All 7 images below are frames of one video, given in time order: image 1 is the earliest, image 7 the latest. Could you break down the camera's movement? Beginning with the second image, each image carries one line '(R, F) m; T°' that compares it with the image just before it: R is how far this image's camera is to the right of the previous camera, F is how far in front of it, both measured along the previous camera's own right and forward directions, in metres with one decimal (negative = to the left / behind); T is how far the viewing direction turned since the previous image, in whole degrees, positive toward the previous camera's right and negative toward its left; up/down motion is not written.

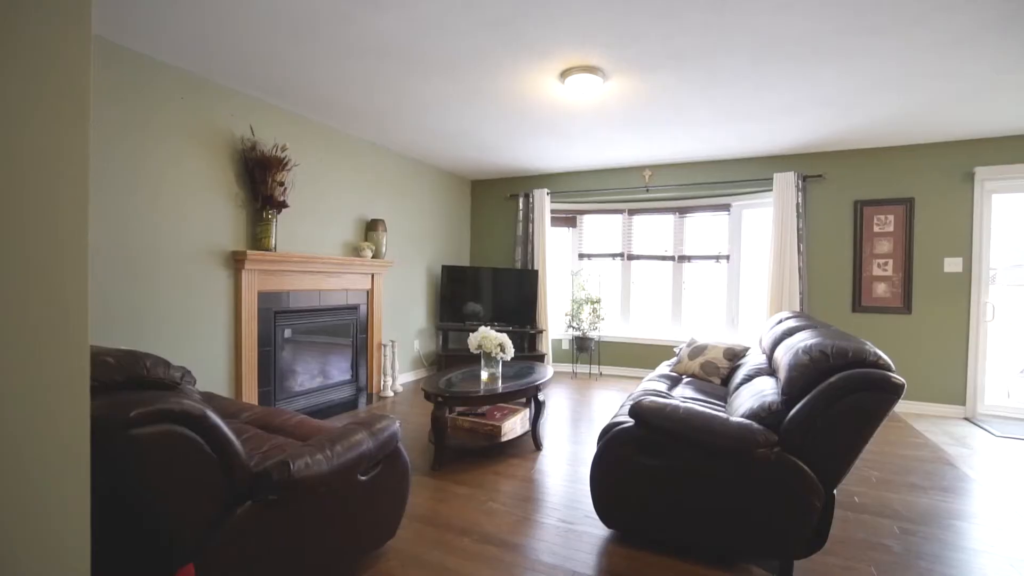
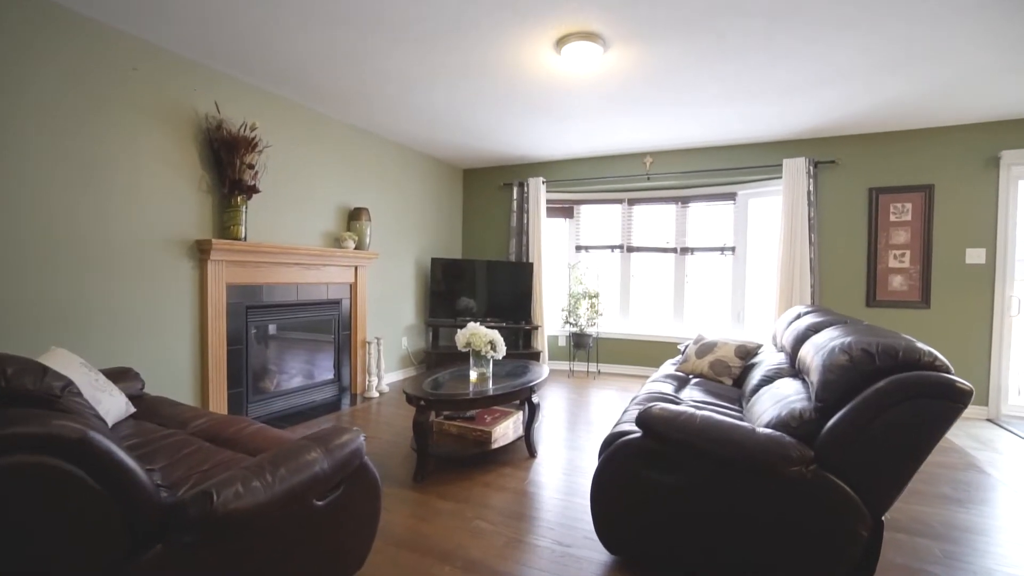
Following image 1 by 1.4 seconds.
(0.0, +0.3) m; 0°
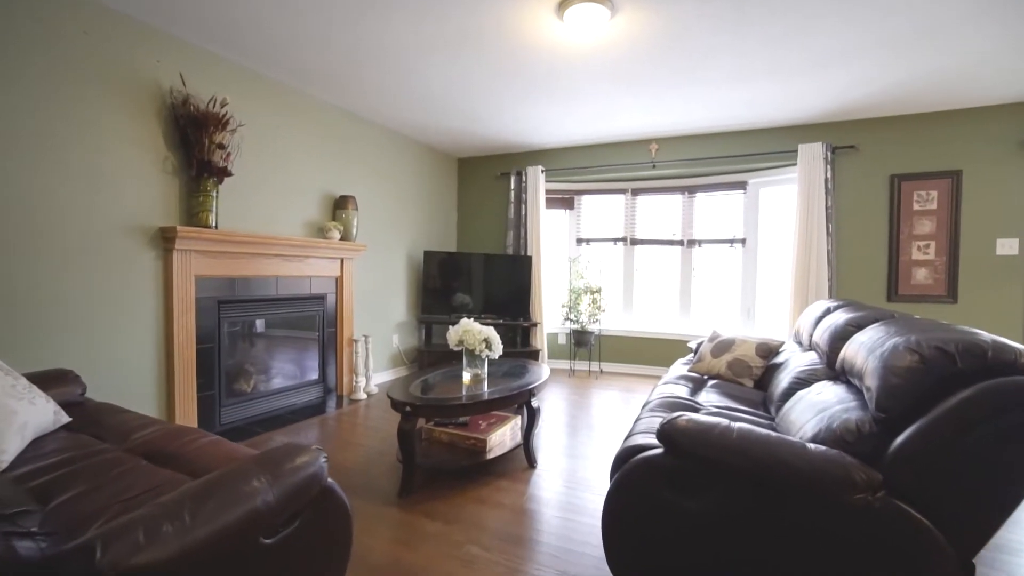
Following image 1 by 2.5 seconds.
(0.0, +0.3) m; 0°
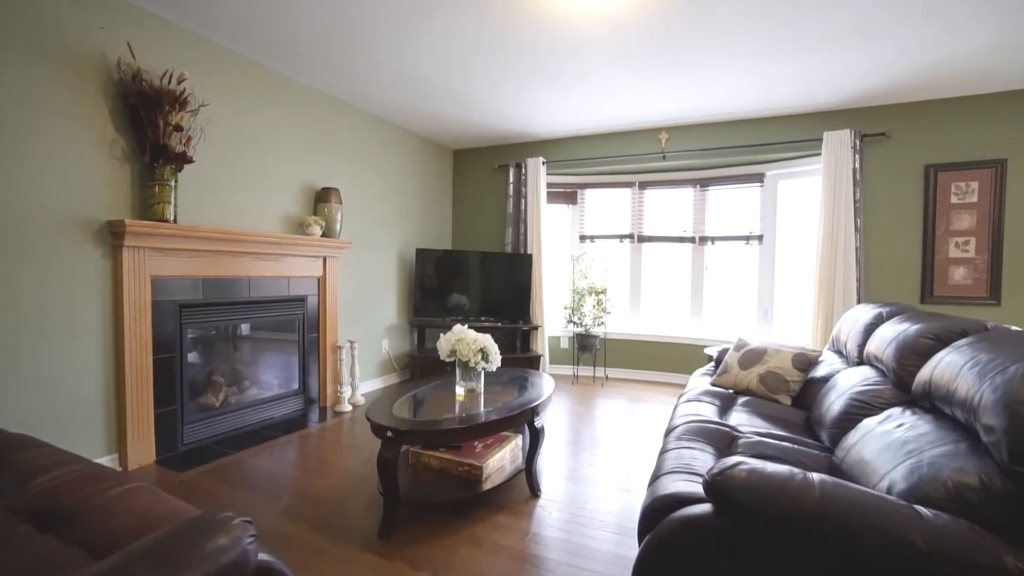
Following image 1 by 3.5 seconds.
(0.0, +0.3) m; 0°
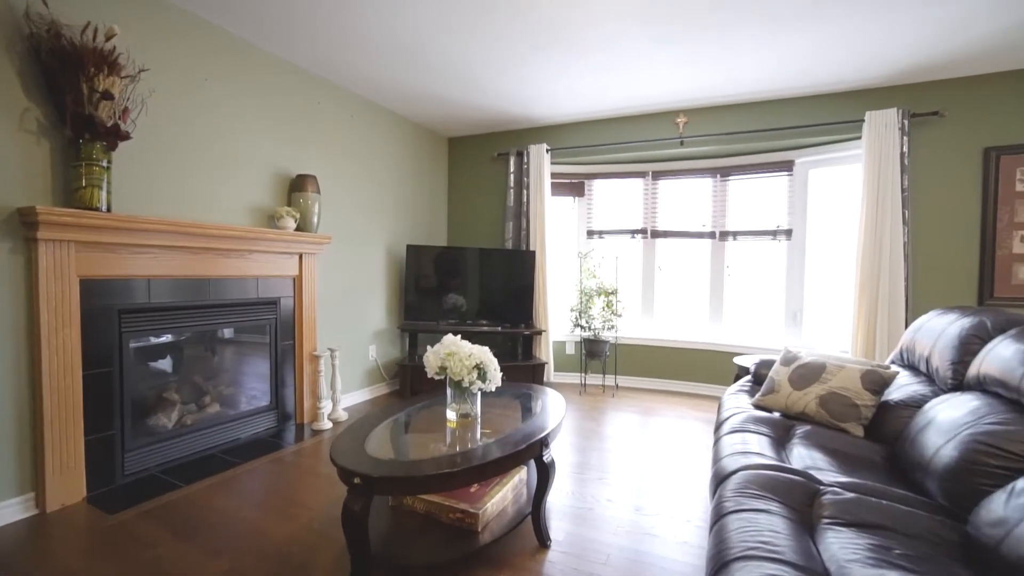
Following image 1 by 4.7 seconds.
(0.0, +0.4) m; 0°
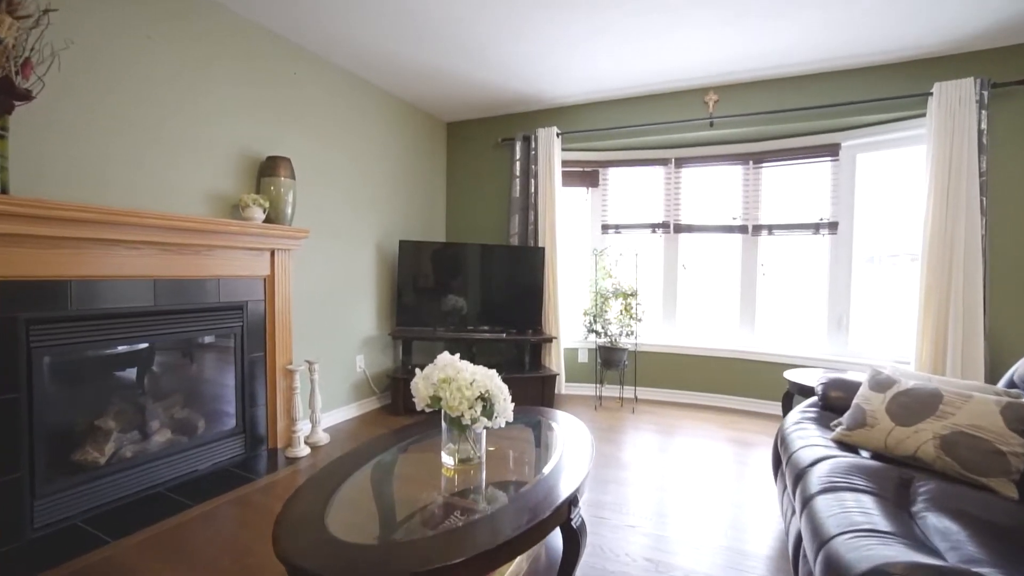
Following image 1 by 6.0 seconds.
(0.0, +0.4) m; 0°
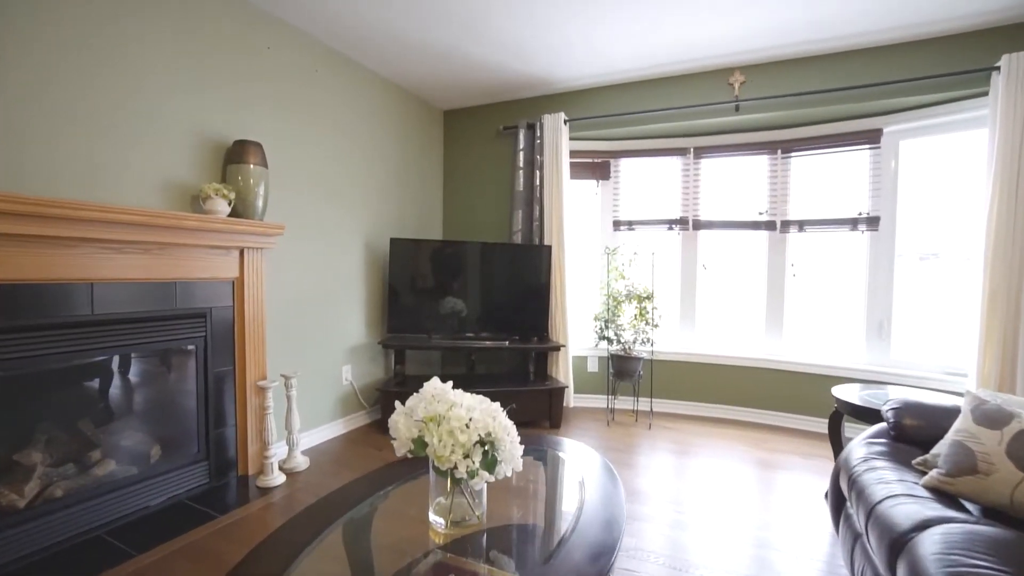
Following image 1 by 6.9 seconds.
(0.0, +0.3) m; 0°
